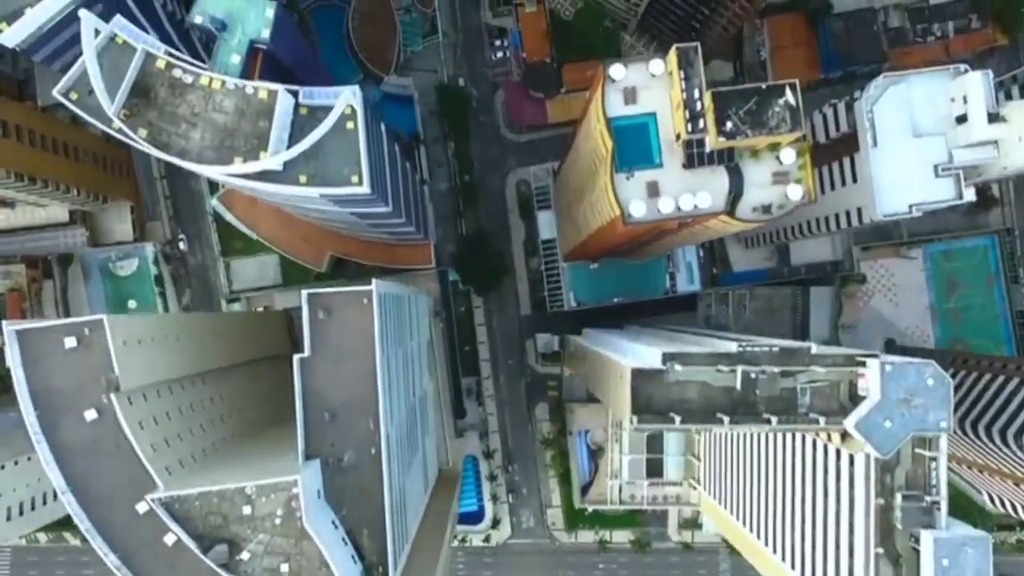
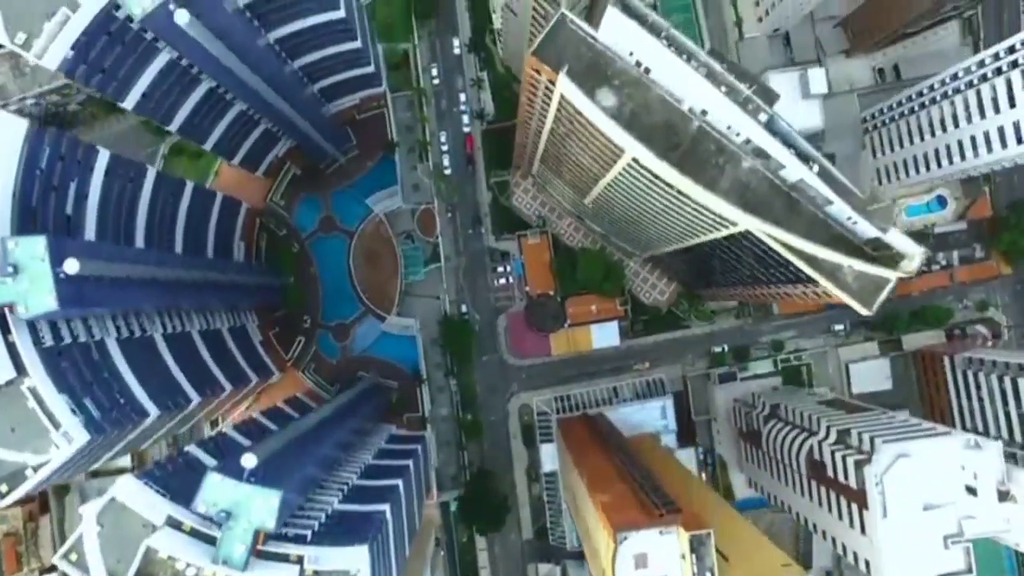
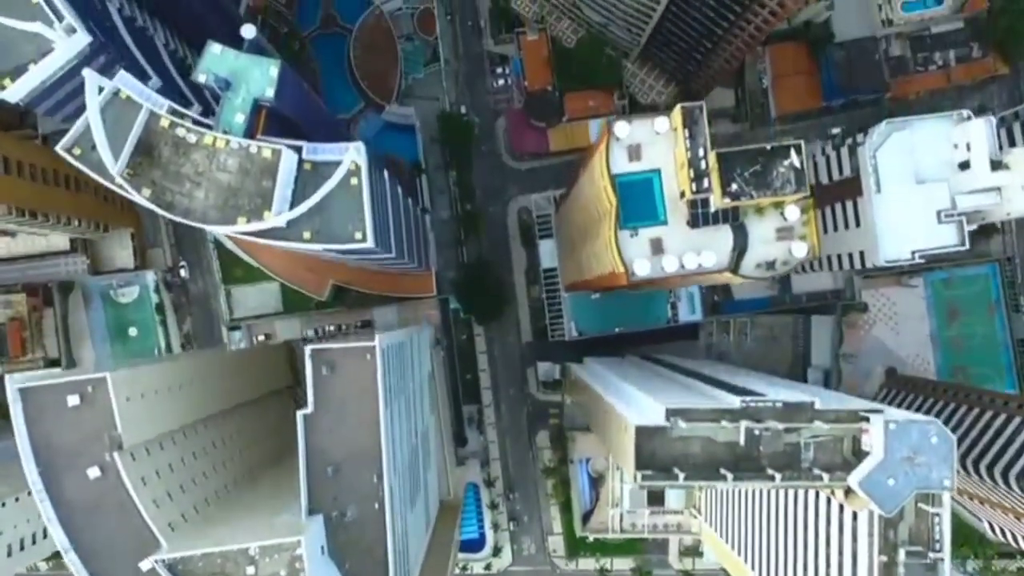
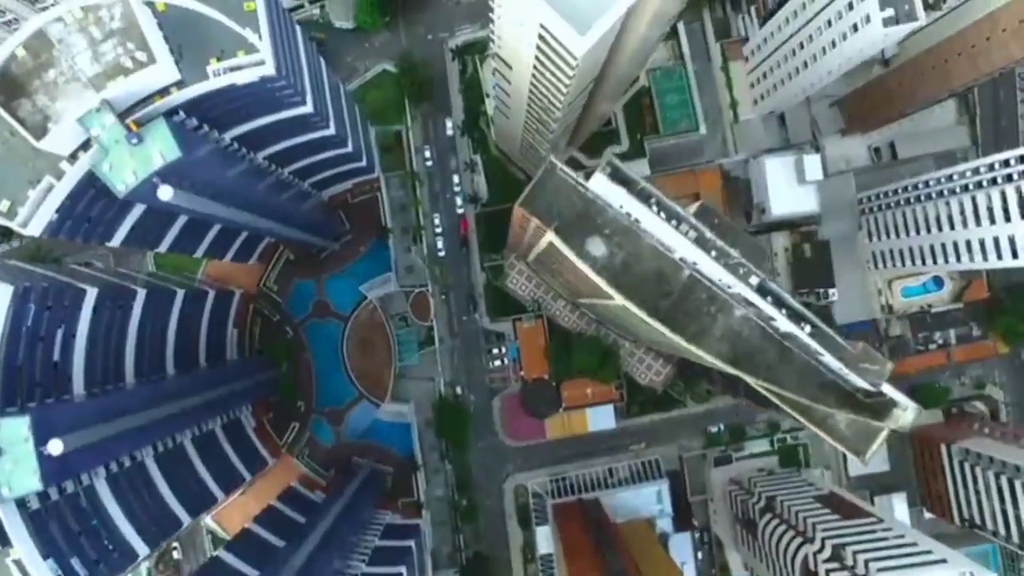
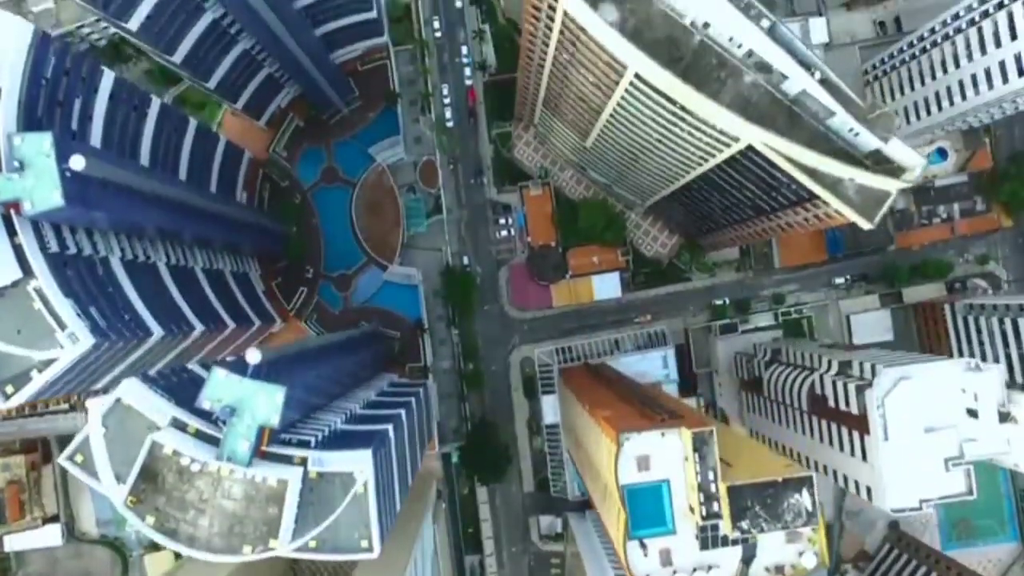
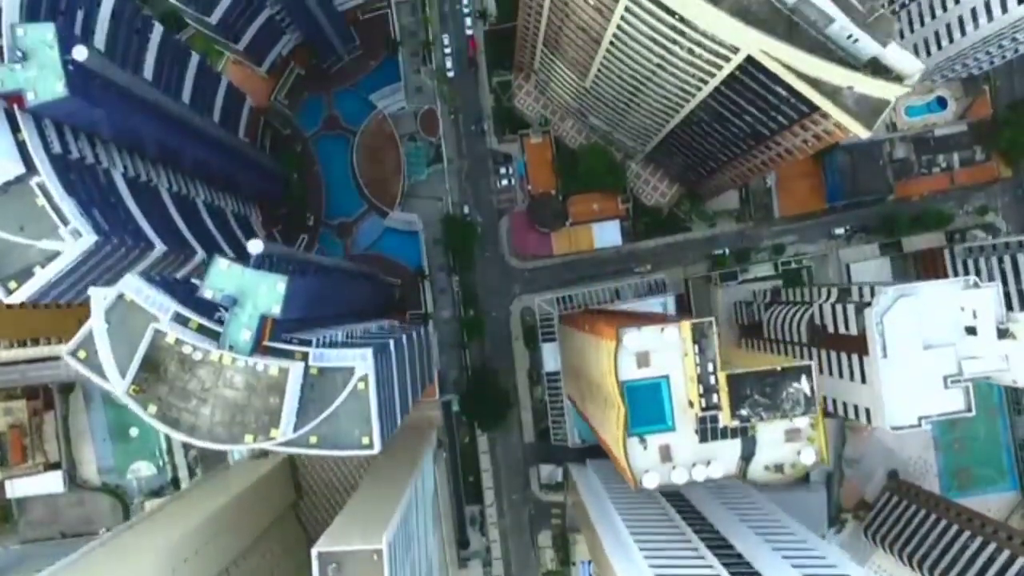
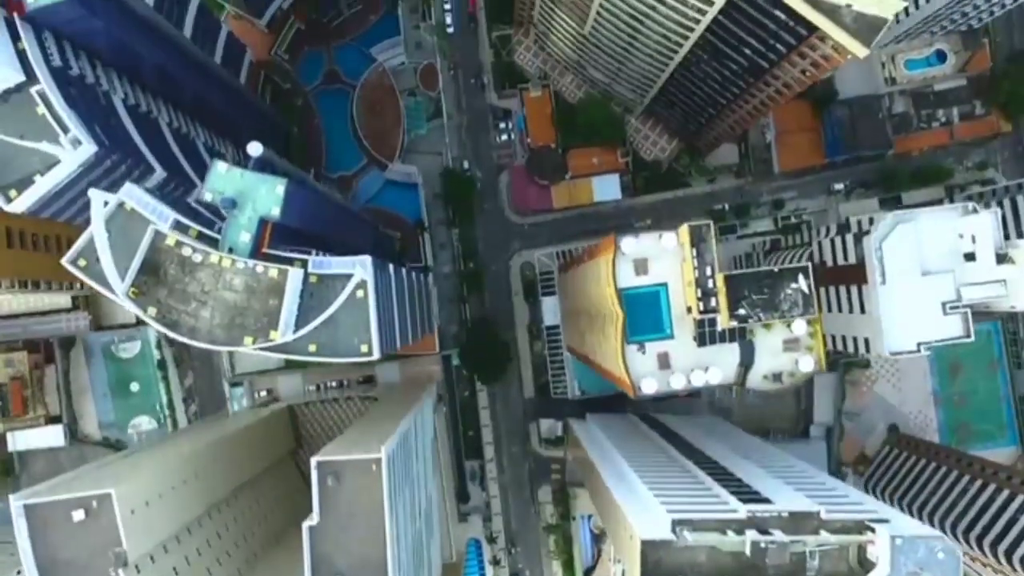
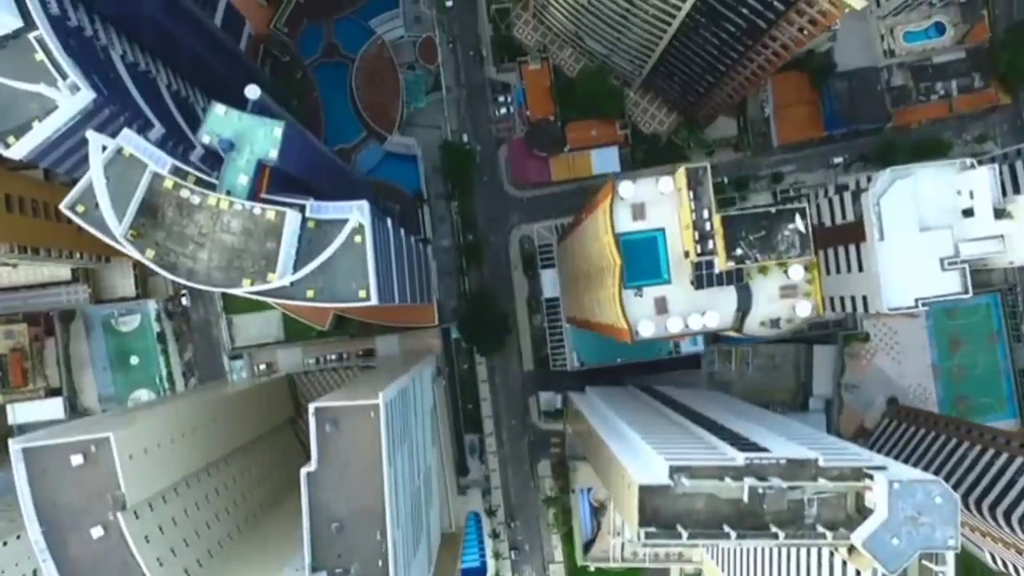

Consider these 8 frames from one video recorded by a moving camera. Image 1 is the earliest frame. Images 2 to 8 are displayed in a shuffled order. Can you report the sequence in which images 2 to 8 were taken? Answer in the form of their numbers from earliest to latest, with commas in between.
3, 8, 7, 6, 5, 2, 4
